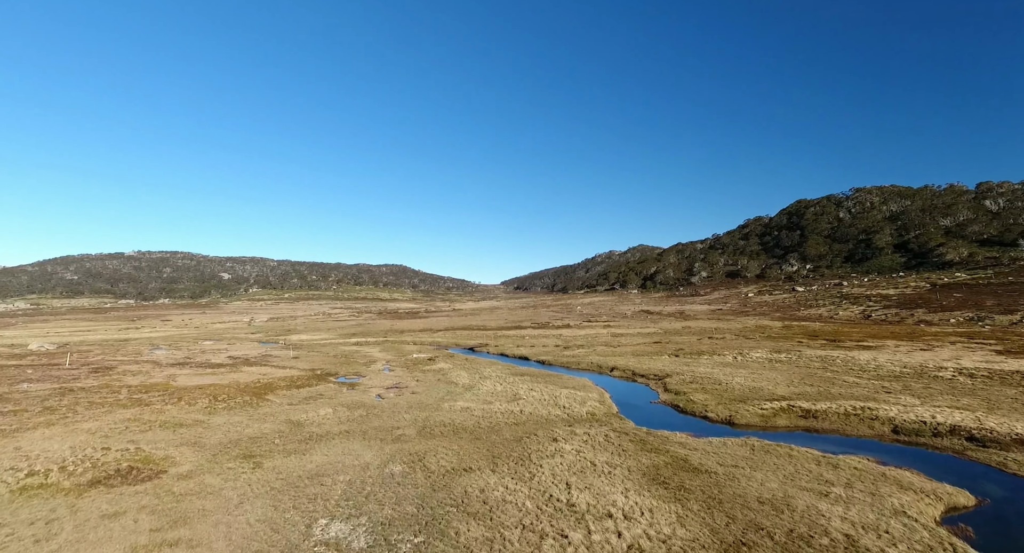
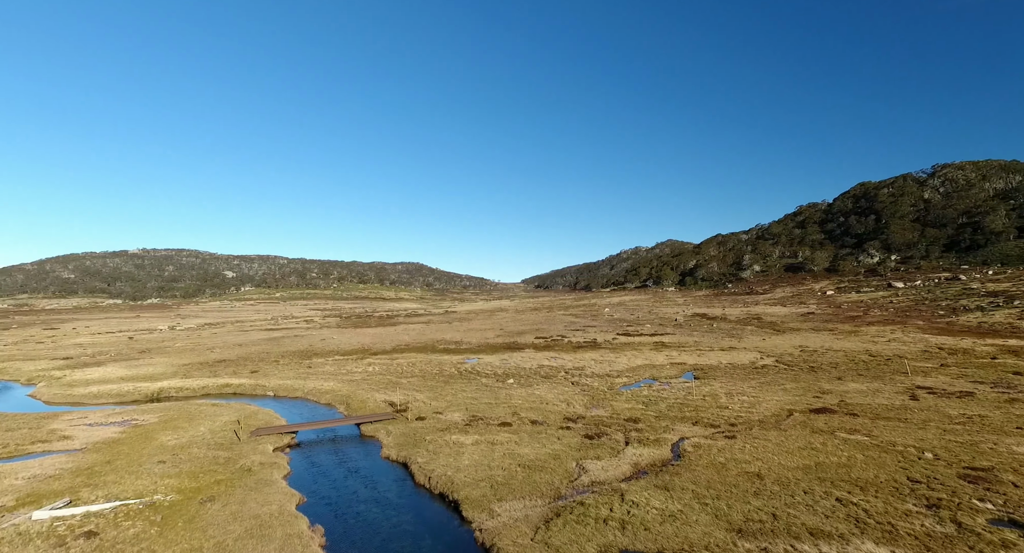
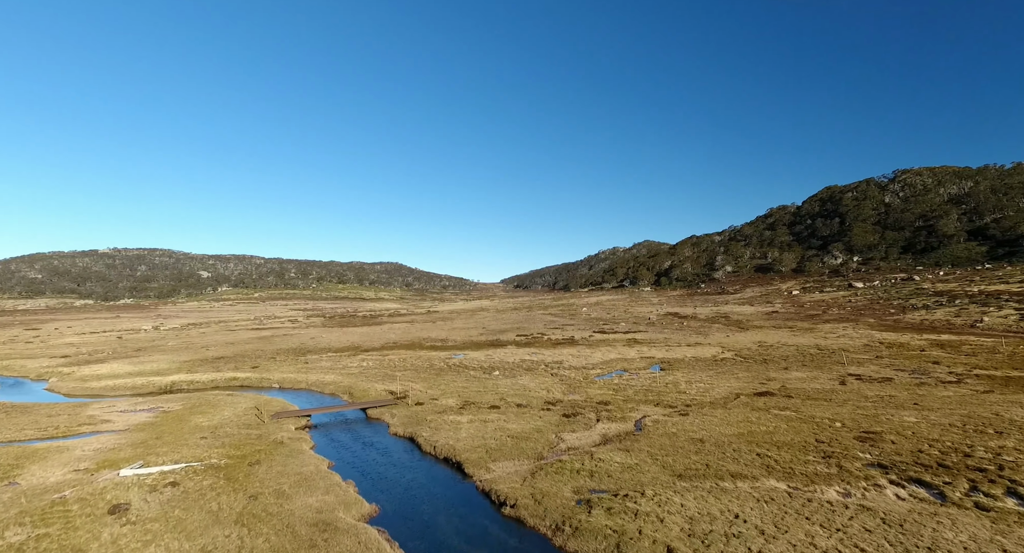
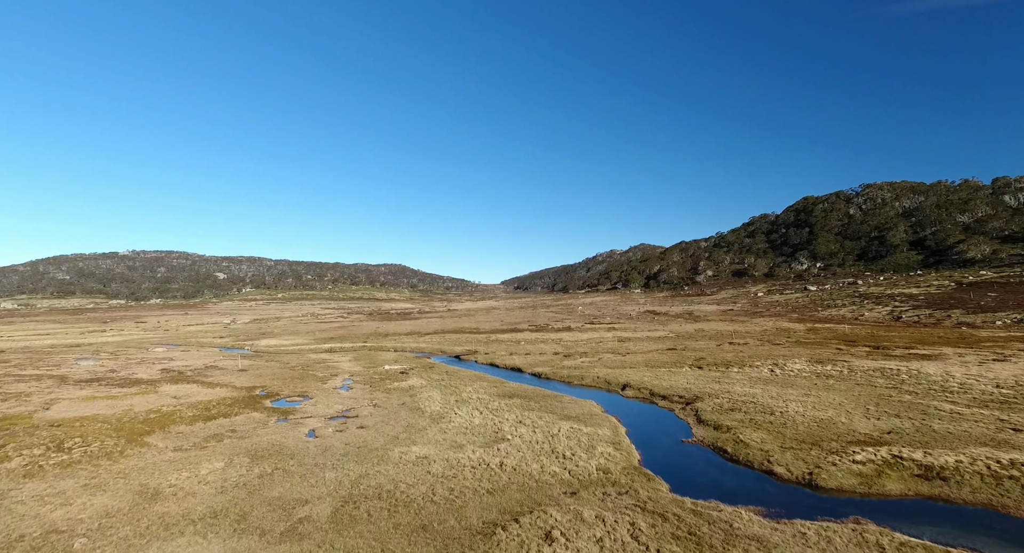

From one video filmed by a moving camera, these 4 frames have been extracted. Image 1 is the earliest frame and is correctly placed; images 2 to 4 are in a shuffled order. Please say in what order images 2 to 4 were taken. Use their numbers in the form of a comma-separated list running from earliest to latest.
4, 3, 2
